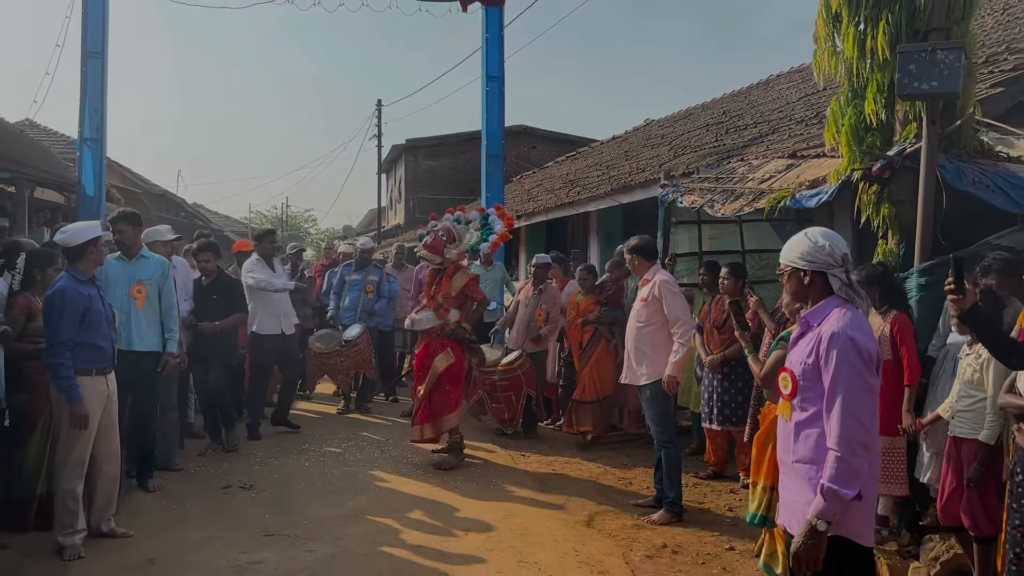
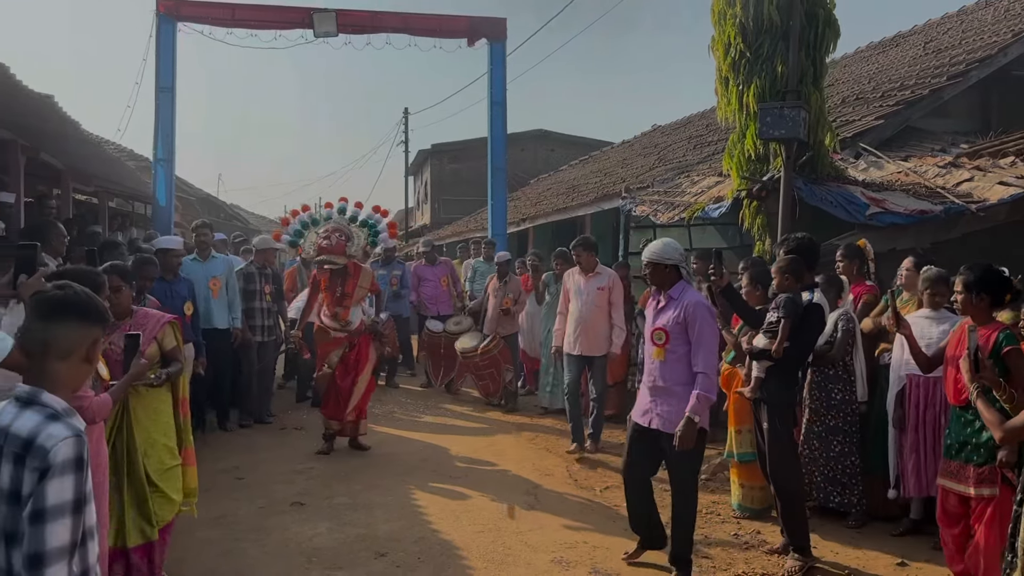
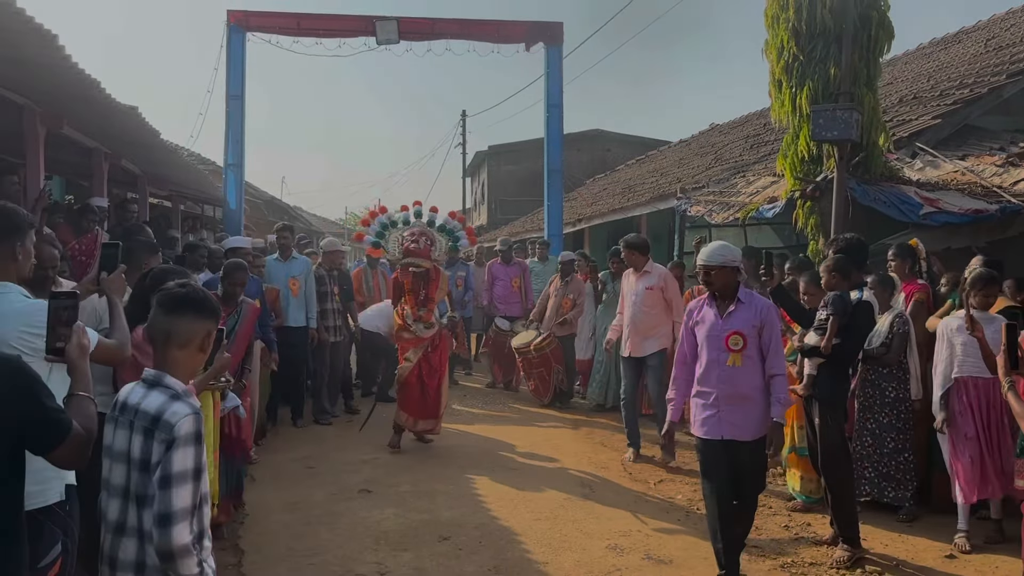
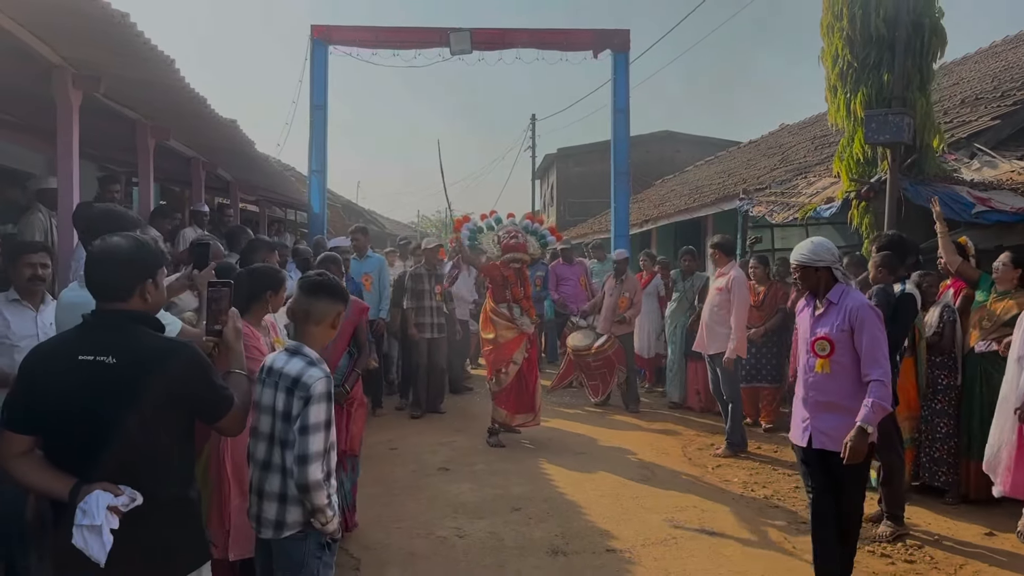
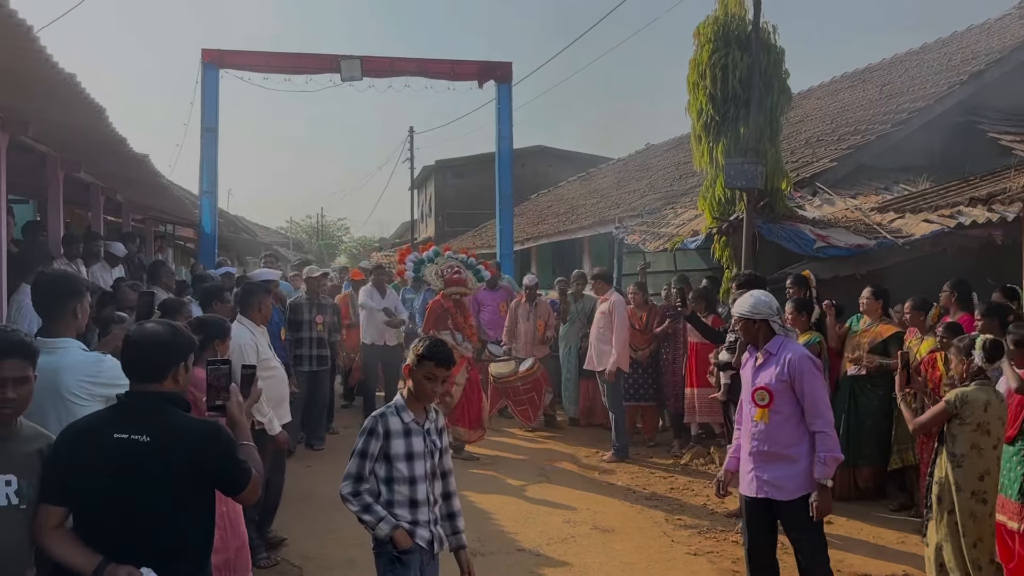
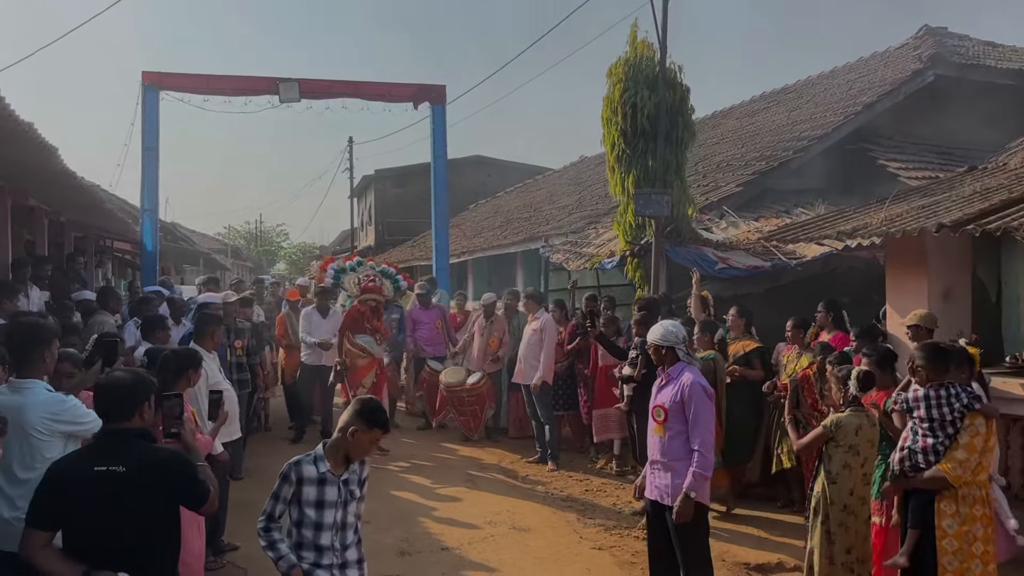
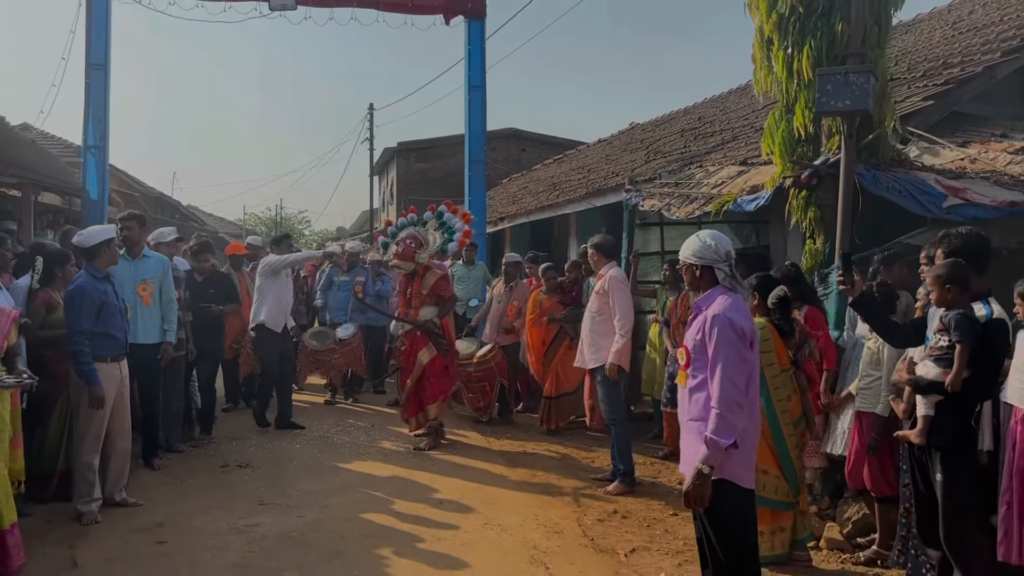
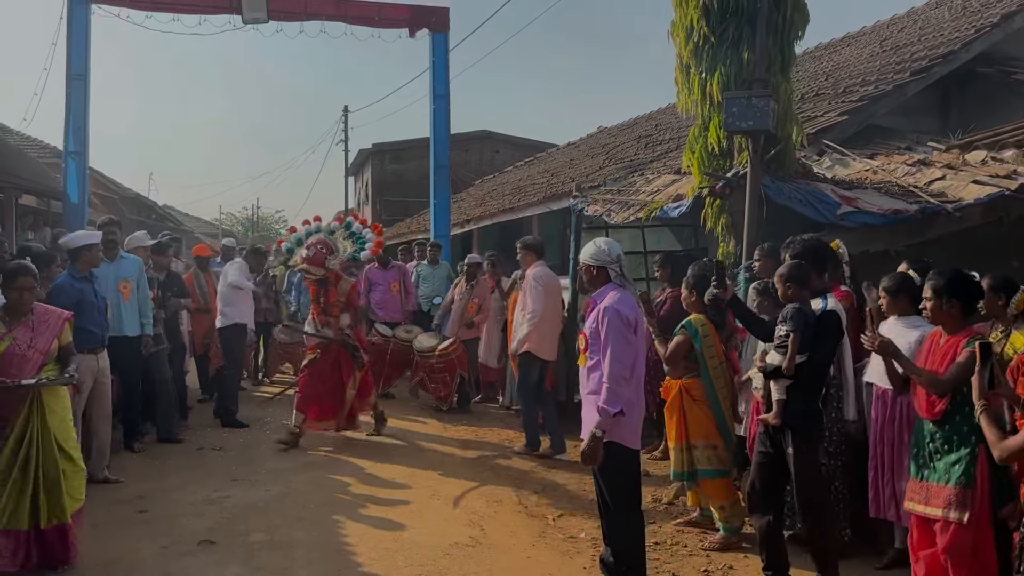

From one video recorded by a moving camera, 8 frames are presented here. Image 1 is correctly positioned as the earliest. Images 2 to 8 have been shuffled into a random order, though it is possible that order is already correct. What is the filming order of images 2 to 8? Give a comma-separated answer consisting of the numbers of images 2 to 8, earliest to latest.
7, 8, 2, 3, 4, 5, 6
